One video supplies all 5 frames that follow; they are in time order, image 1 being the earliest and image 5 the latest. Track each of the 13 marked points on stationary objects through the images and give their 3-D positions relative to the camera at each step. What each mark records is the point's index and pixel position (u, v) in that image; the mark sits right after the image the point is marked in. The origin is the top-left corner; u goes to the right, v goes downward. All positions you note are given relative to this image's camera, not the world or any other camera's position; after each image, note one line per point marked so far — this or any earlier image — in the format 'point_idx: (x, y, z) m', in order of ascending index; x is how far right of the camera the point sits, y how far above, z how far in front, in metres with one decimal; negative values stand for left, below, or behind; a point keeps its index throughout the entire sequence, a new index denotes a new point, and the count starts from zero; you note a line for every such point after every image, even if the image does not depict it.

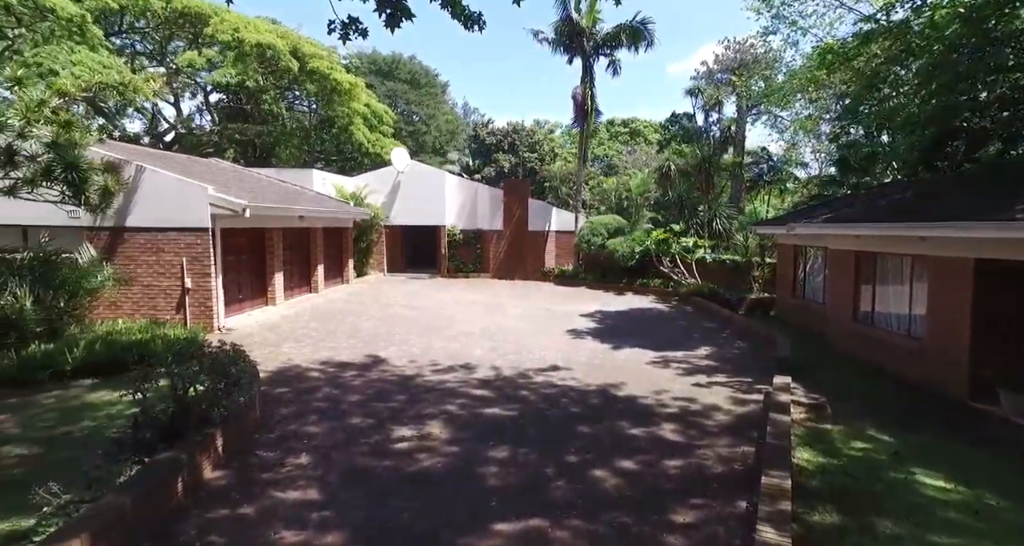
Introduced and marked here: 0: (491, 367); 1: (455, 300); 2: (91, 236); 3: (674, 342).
0: (-0.4, -1.6, +8.7) m
1: (-1.7, -0.8, +15.8) m
2: (-7.9, +0.7, +9.9) m
3: (+3.4, -1.4, +11.0) m
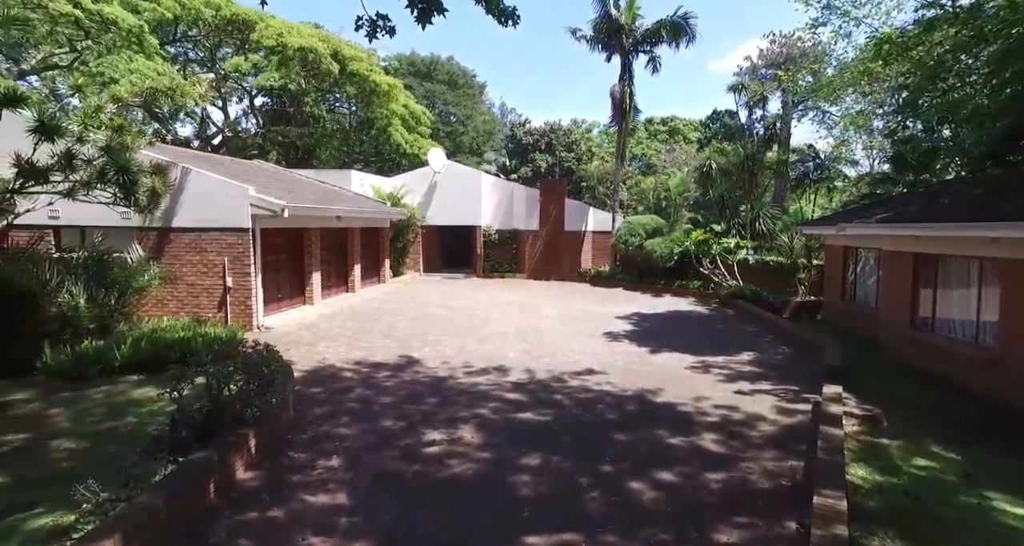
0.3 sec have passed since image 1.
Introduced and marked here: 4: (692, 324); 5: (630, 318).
0: (+0.2, -1.6, +8.6) m
1: (-0.7, -0.8, +15.7) m
2: (-7.2, +0.7, +10.2) m
3: (+4.1, -1.5, +10.6) m
4: (+4.5, -1.3, +13.1) m
5: (+3.0, -1.2, +13.8) m
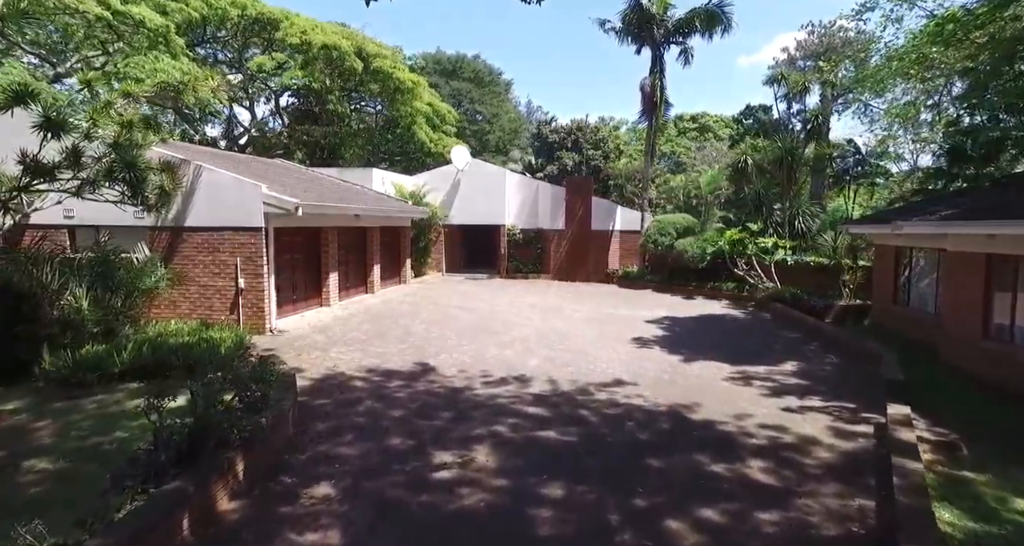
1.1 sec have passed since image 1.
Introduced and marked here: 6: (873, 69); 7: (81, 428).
0: (+0.5, -1.6, +8.0) m
1: (0.0, -0.8, +15.1) m
2: (-6.8, +0.7, +10.0) m
3: (+4.5, -1.5, +9.8) m
4: (+5.0, -1.3, +12.3) m
5: (+3.6, -1.2, +13.0) m
6: (+13.0, +7.4, +19.2) m
7: (-4.2, -1.5, +5.1) m
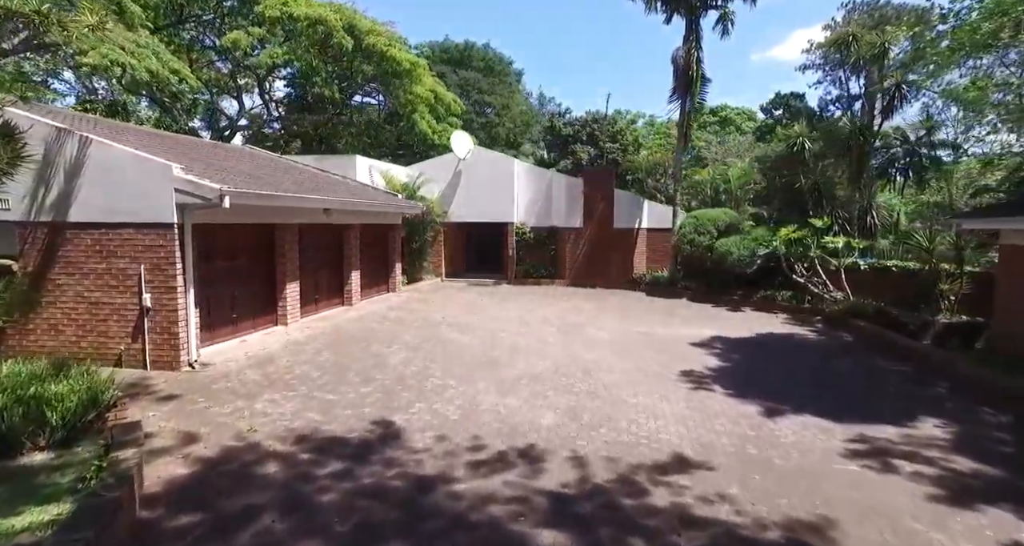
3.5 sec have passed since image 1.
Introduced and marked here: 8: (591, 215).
0: (+0.6, -1.8, +5.2) m
1: (+0.2, -1.0, +12.3) m
2: (-6.7, +0.5, +7.3) m
3: (+4.6, -1.7, +6.9) m
4: (+5.1, -1.5, +9.4) m
5: (+3.8, -1.4, +10.1) m
6: (+13.3, +7.3, +16.1) m
7: (-4.2, -1.7, +2.4) m
8: (+2.9, +2.2, +19.6) m
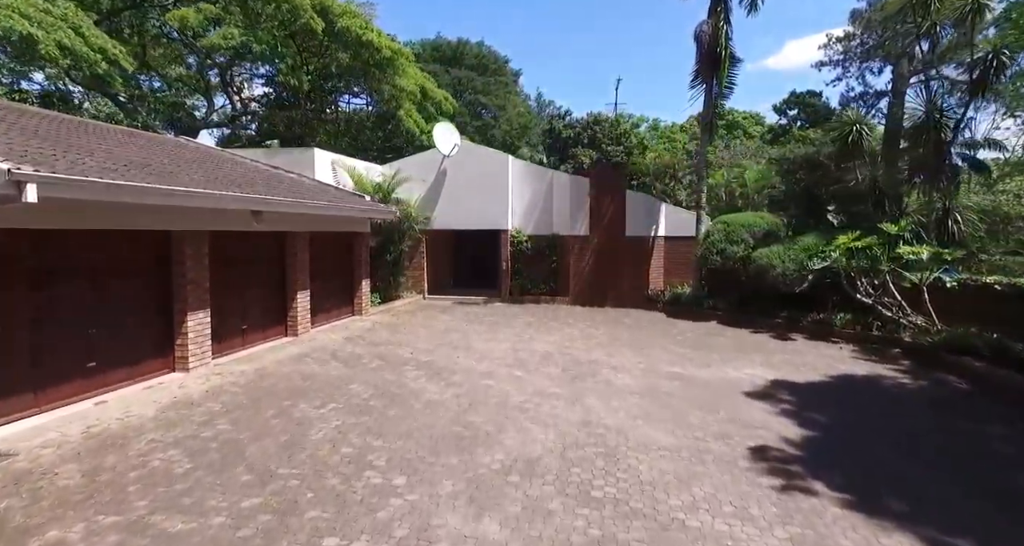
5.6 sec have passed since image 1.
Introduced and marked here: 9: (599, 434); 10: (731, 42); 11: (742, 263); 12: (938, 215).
0: (+0.4, -2.0, +2.3) m
1: (0.0, -1.4, +9.5) m
2: (-6.8, +0.2, +4.5) m
3: (+4.4, -1.9, +4.0) m
4: (+5.0, -1.8, +6.5) m
5: (+3.6, -1.7, +7.3) m
6: (+13.1, +6.9, +13.4) m
7: (-4.3, -1.9, -0.5) m
8: (+2.8, +1.7, +16.8) m
9: (+1.0, -1.8, +5.9) m
10: (+6.0, +6.4, +14.7) m
11: (+5.8, +0.3, +13.4) m
12: (+9.9, +1.4, +12.7) m
